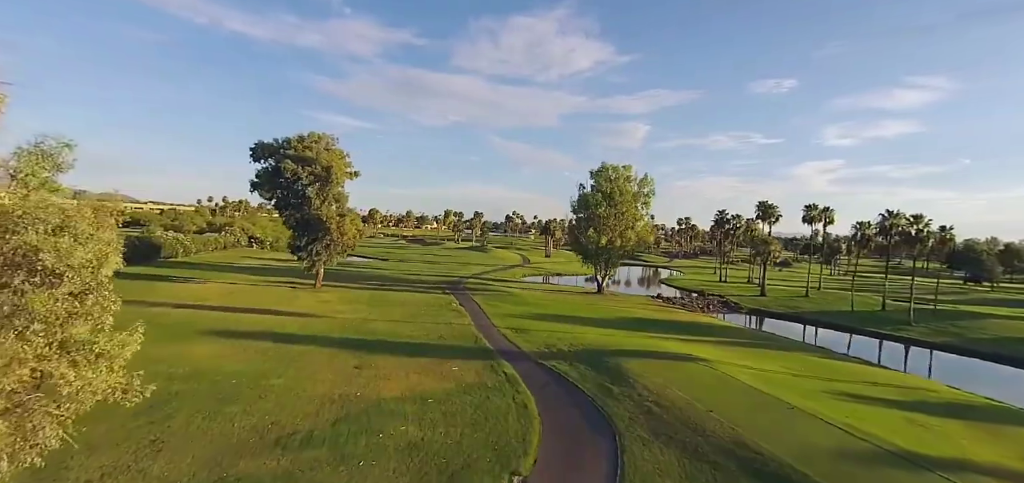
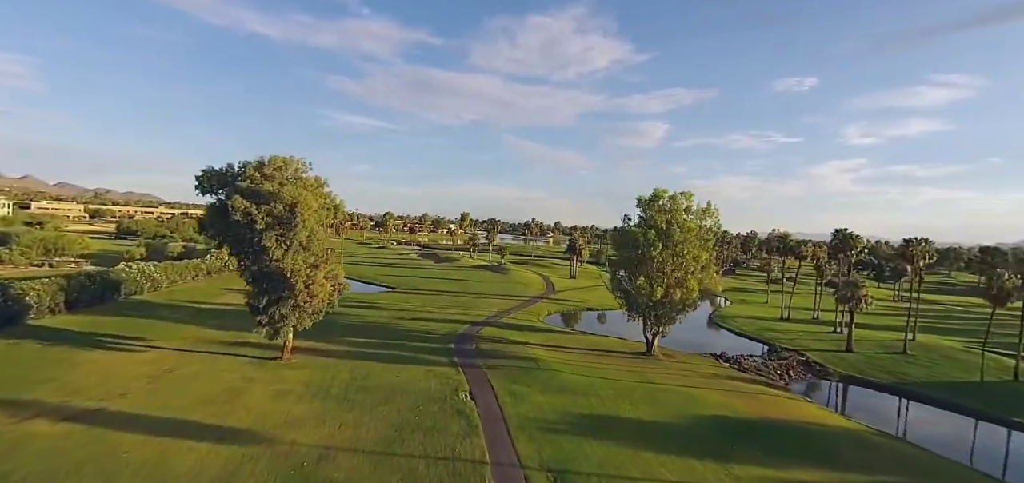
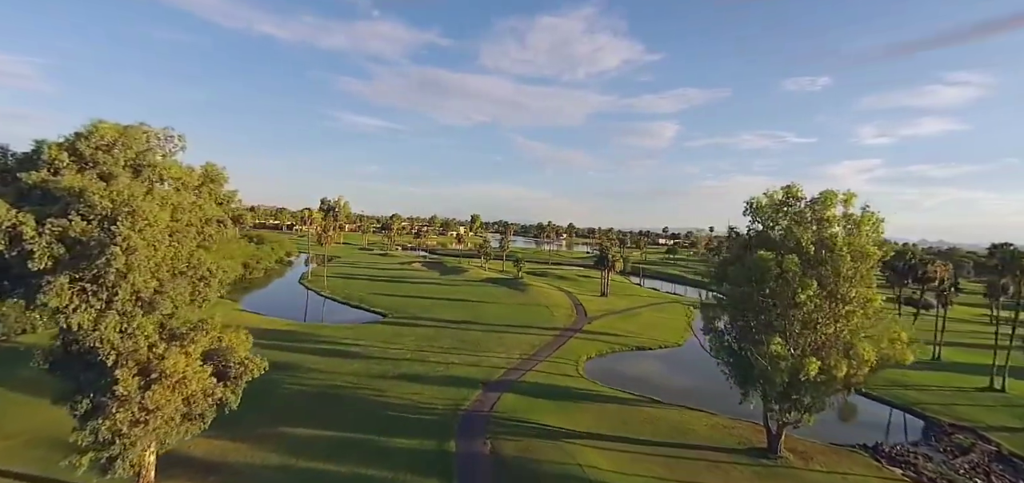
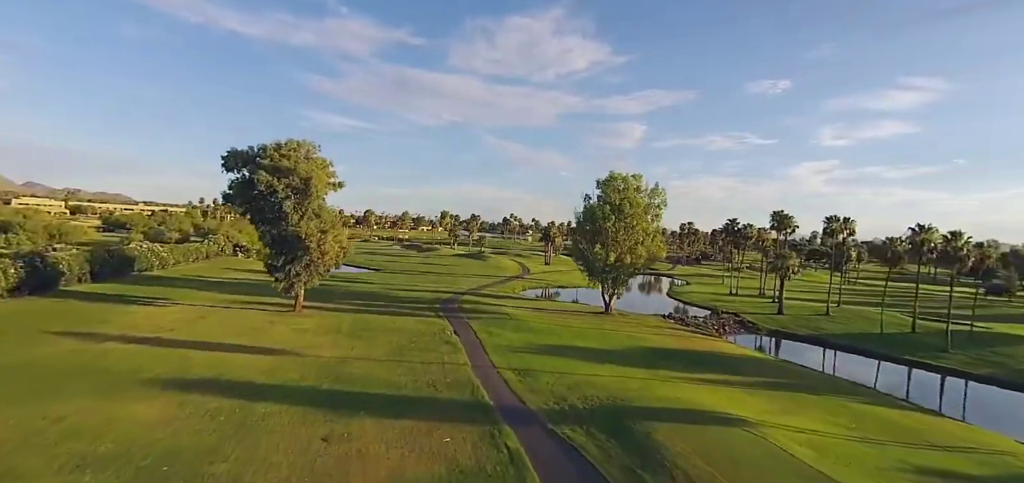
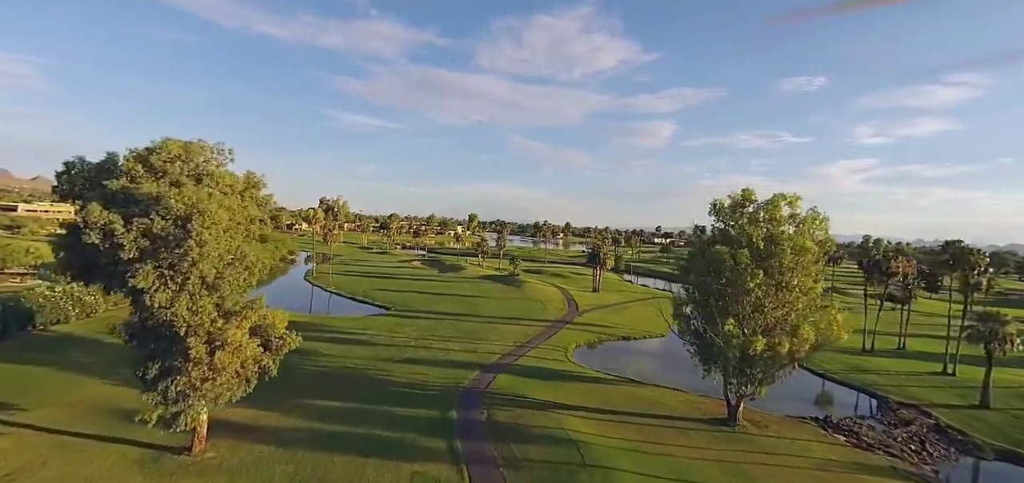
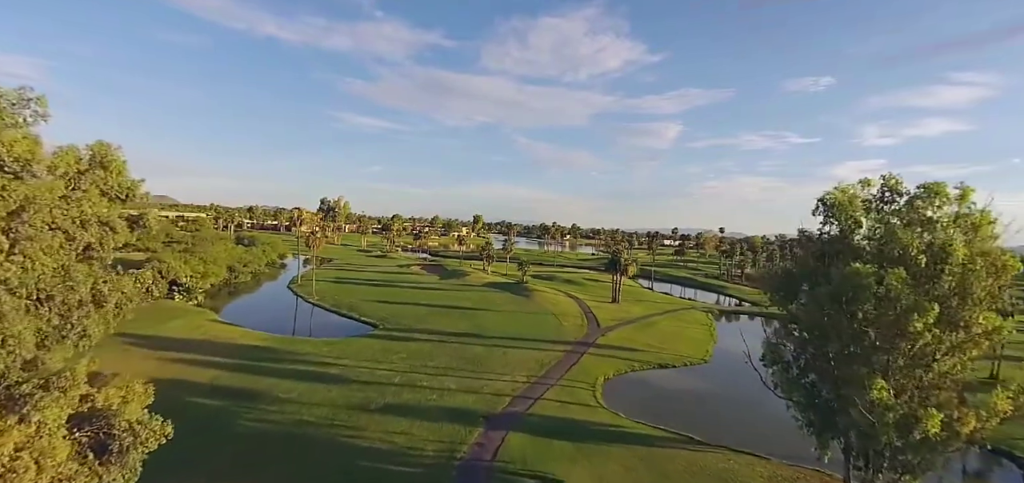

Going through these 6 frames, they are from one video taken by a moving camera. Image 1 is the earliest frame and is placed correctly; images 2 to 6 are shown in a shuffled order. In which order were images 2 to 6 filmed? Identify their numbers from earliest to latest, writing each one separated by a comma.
4, 2, 5, 3, 6
